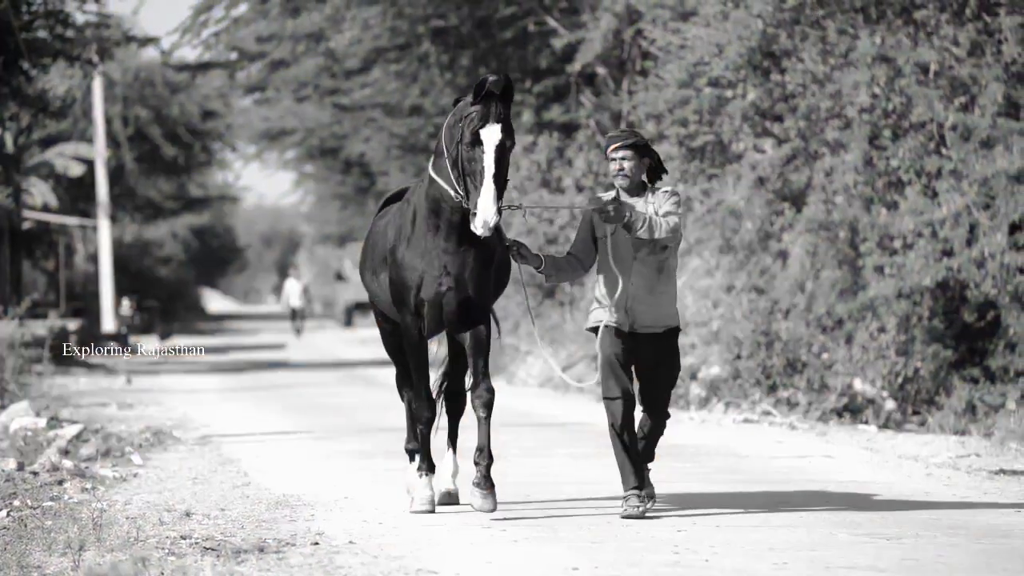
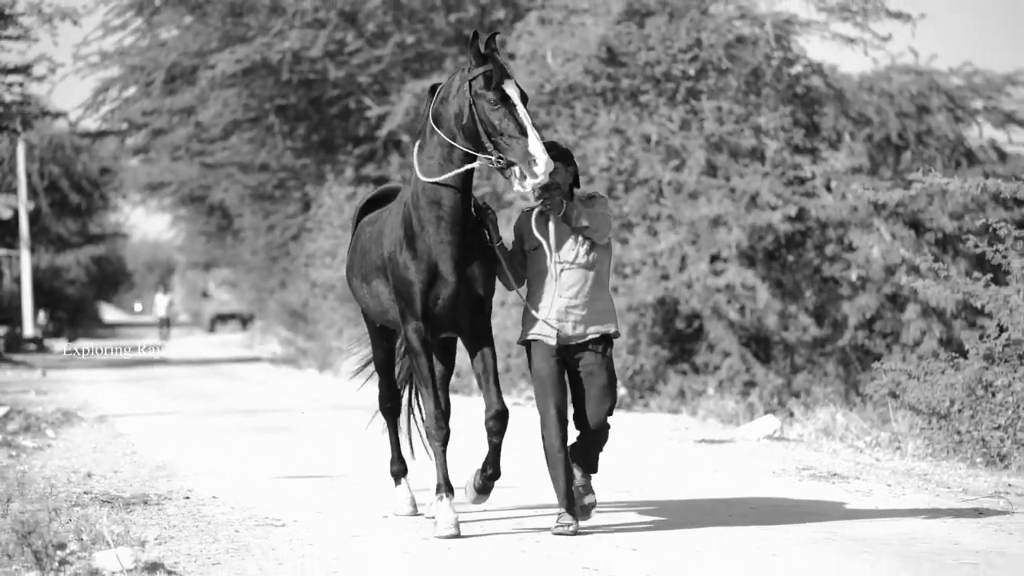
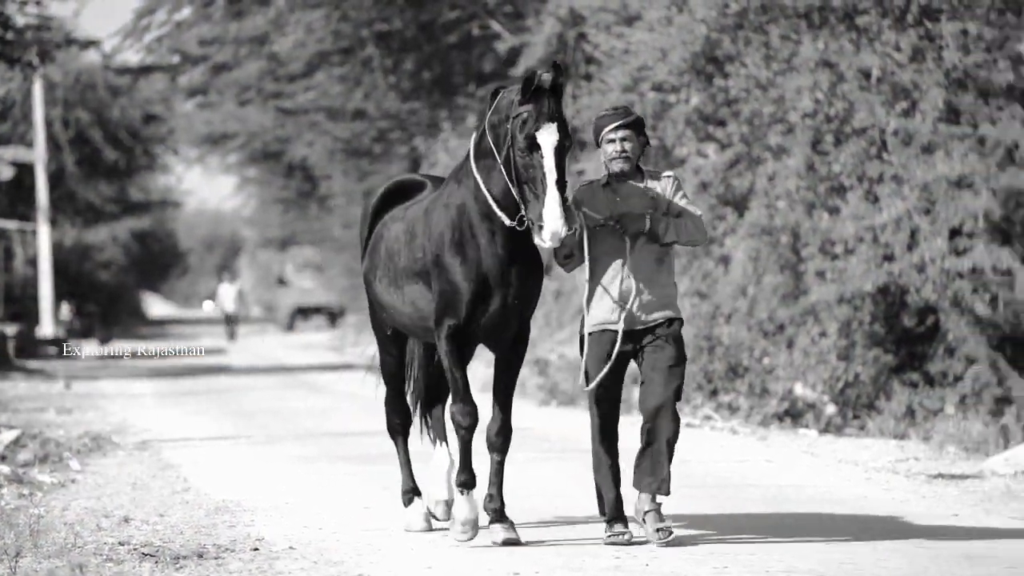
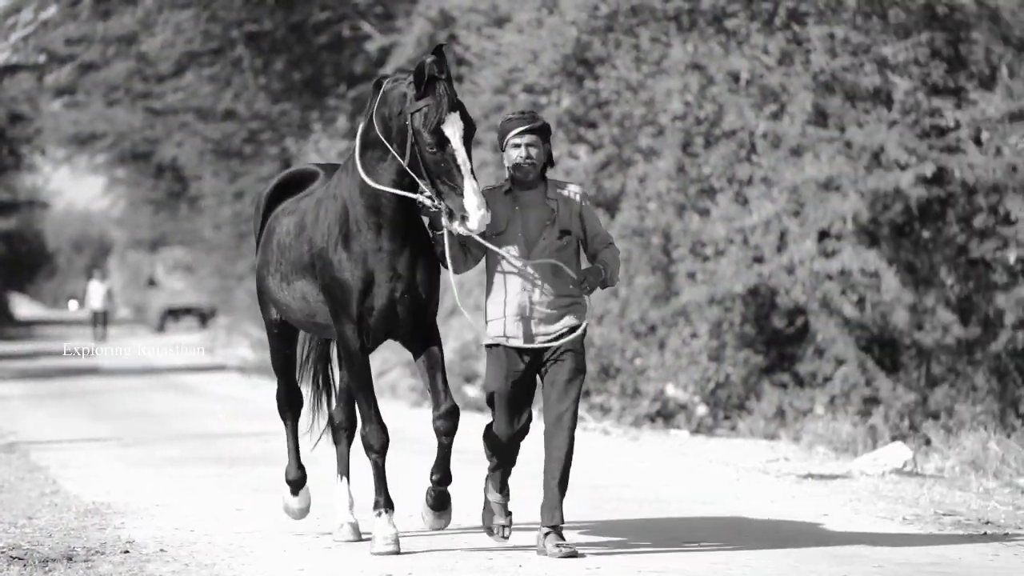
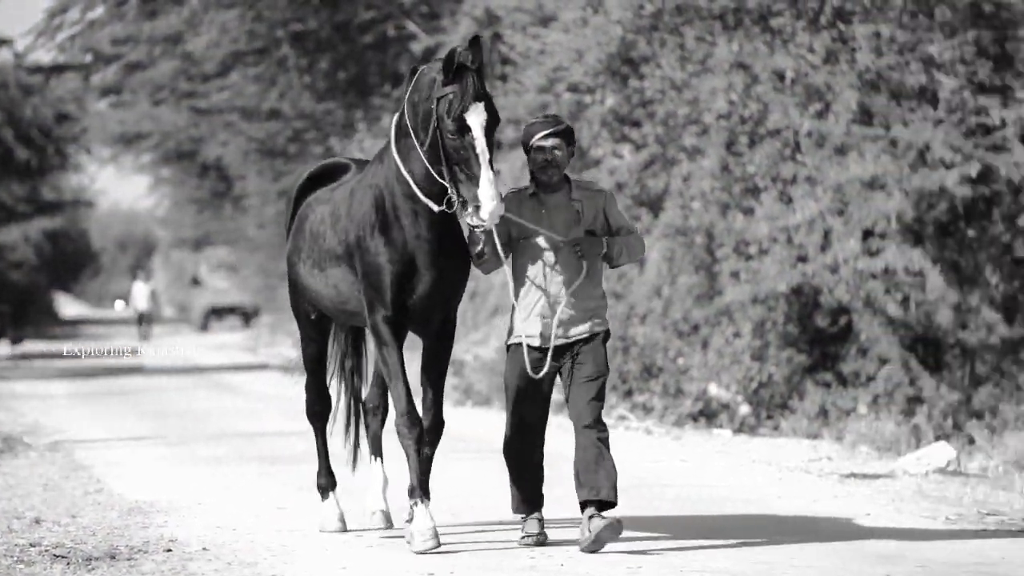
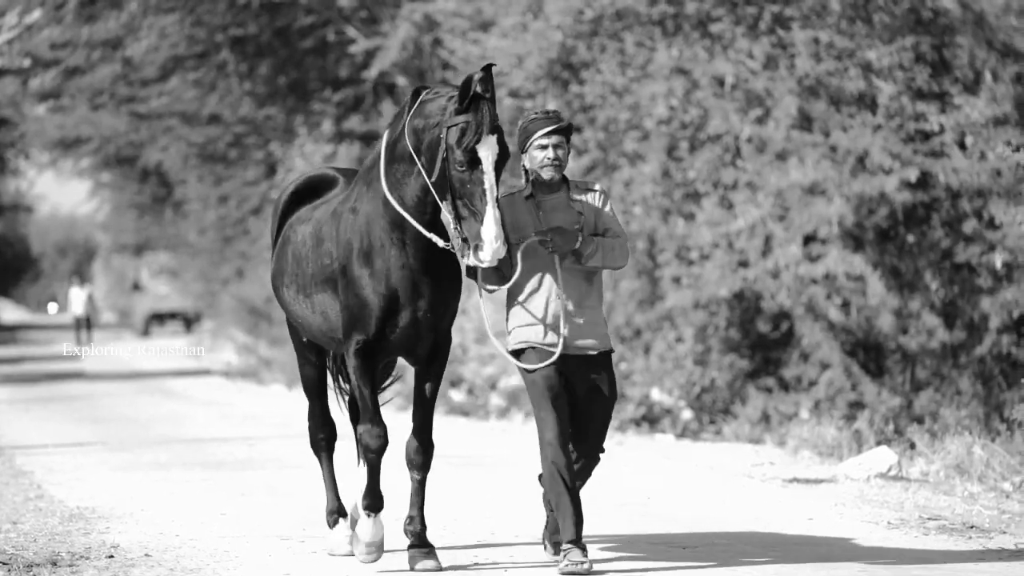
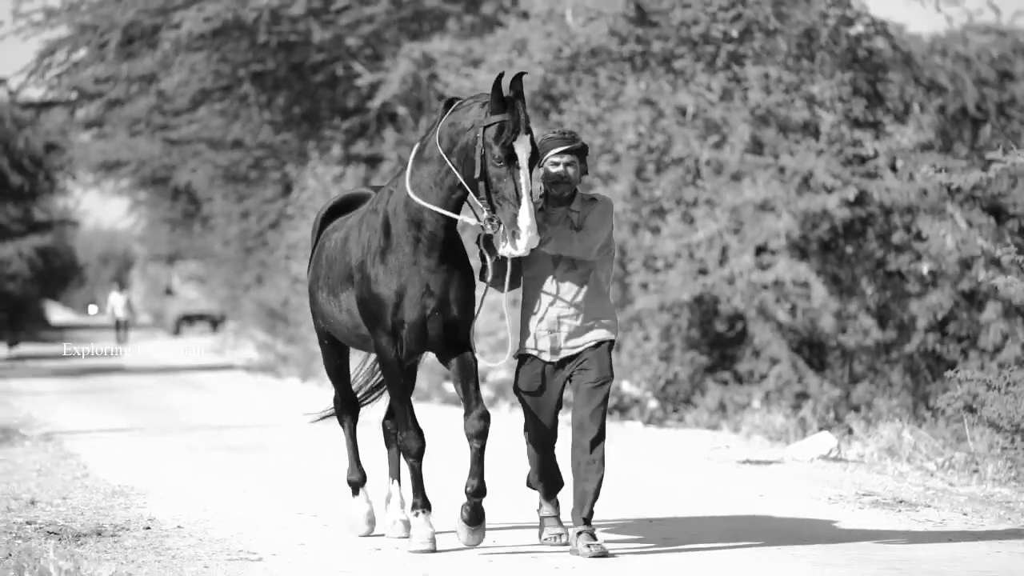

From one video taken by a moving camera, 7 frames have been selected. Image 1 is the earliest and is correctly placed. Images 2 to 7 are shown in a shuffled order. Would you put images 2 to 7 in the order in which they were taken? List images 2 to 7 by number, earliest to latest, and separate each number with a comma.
3, 5, 4, 6, 7, 2
